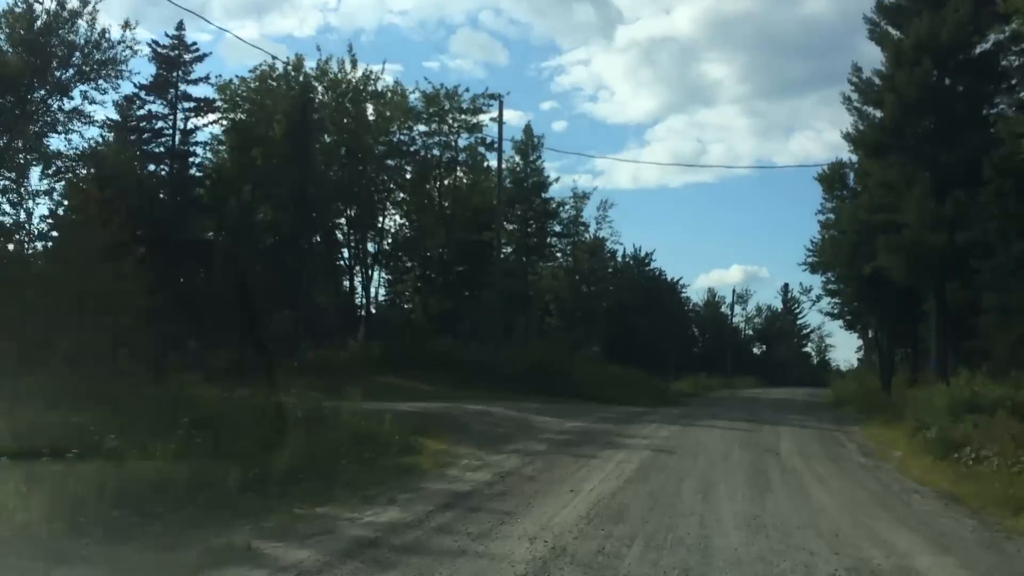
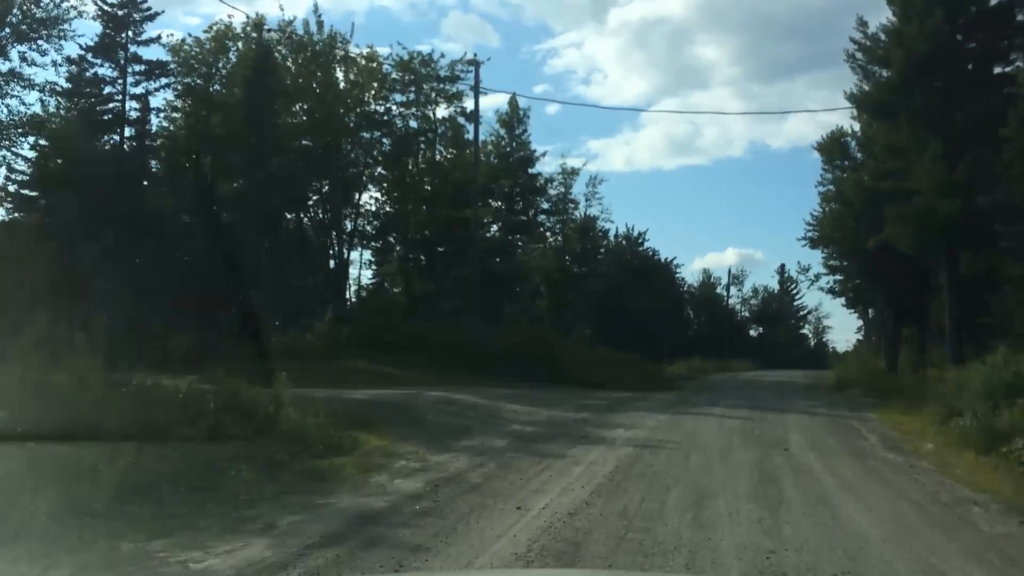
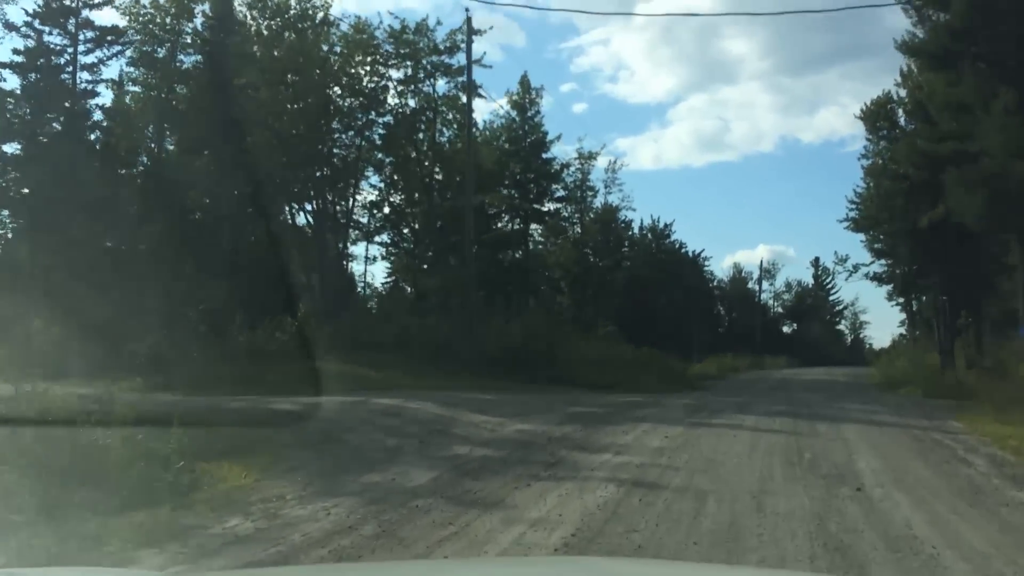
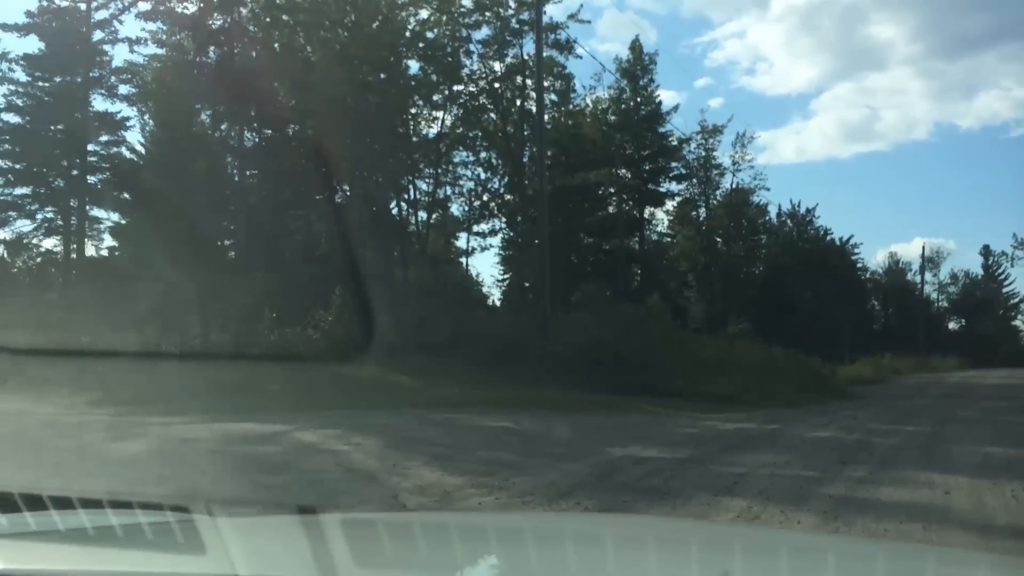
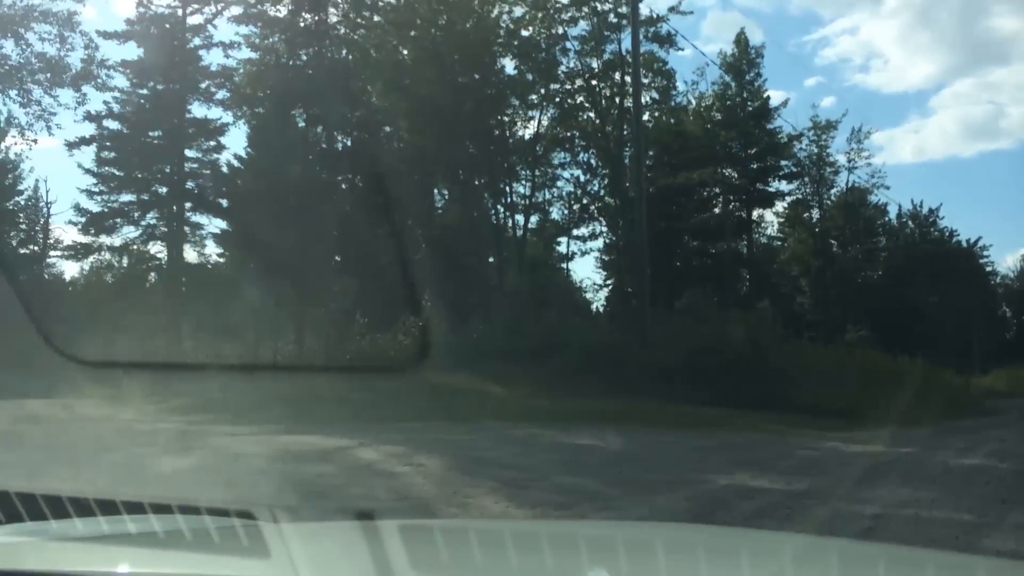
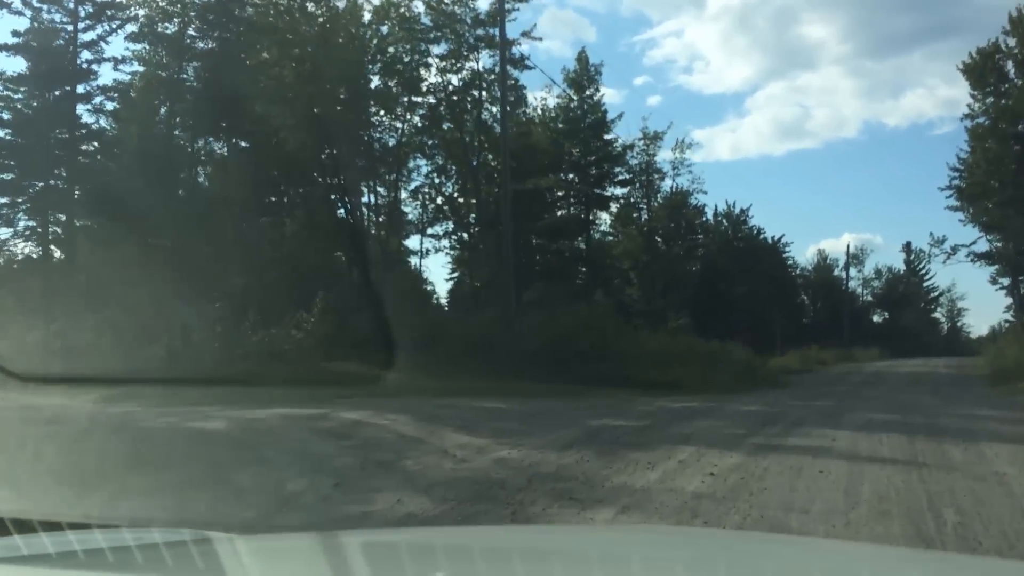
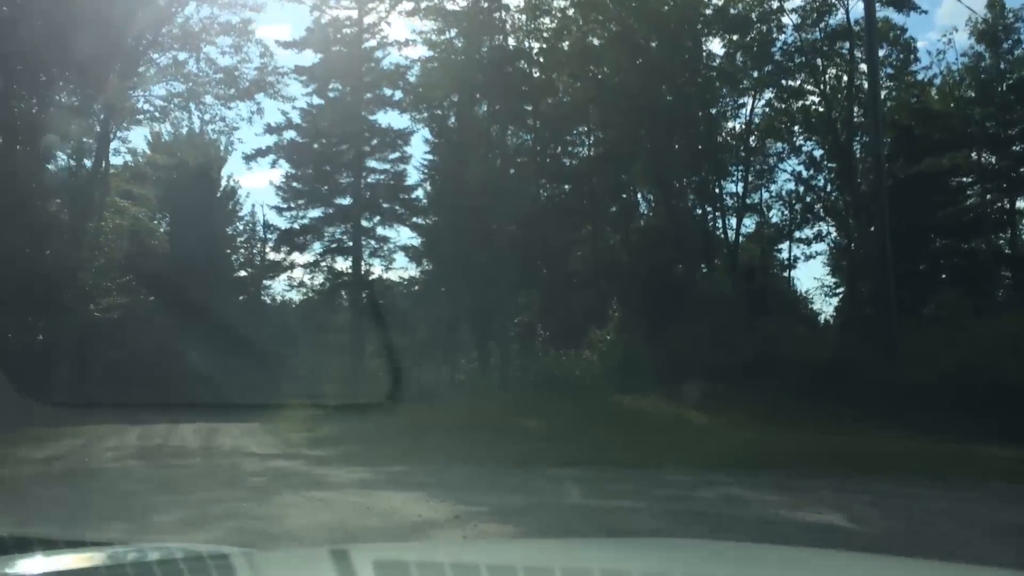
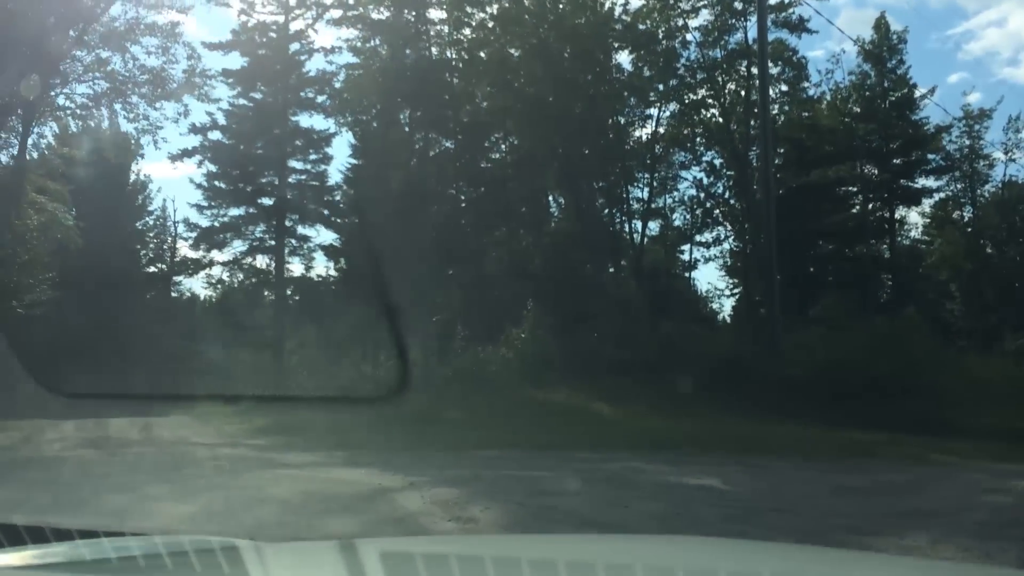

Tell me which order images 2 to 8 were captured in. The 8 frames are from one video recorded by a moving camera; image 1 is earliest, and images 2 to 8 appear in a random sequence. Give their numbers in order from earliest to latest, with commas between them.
2, 3, 6, 4, 5, 8, 7
